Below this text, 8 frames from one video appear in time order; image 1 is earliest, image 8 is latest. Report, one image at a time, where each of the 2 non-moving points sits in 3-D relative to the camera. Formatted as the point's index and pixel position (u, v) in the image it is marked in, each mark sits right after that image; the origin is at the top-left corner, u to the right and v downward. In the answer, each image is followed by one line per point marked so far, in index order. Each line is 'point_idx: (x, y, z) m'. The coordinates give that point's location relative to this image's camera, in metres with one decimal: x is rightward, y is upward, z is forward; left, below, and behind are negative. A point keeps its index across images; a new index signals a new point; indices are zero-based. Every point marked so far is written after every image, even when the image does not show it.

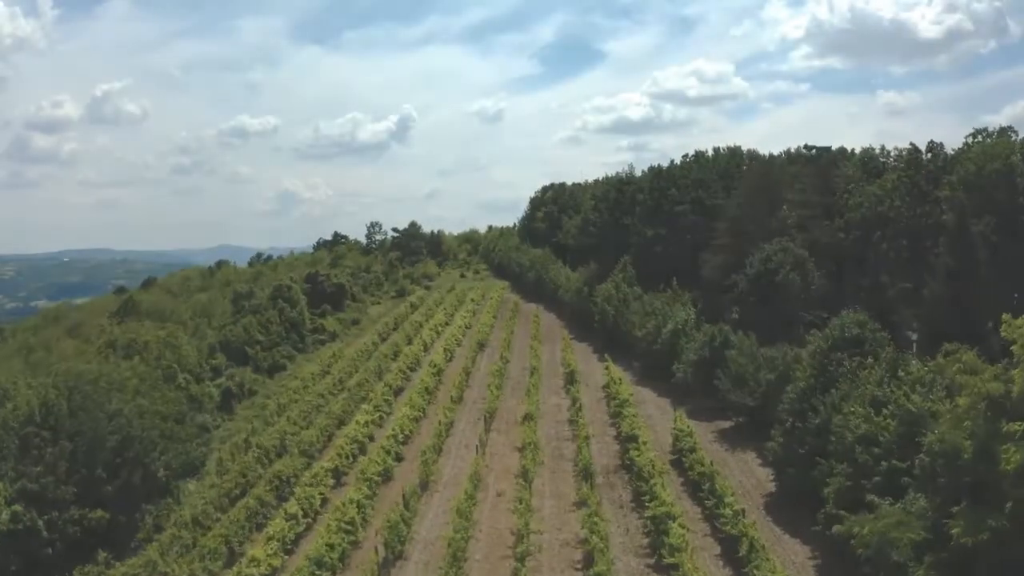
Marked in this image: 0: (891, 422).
0: (+5.6, -2.0, +16.3) m
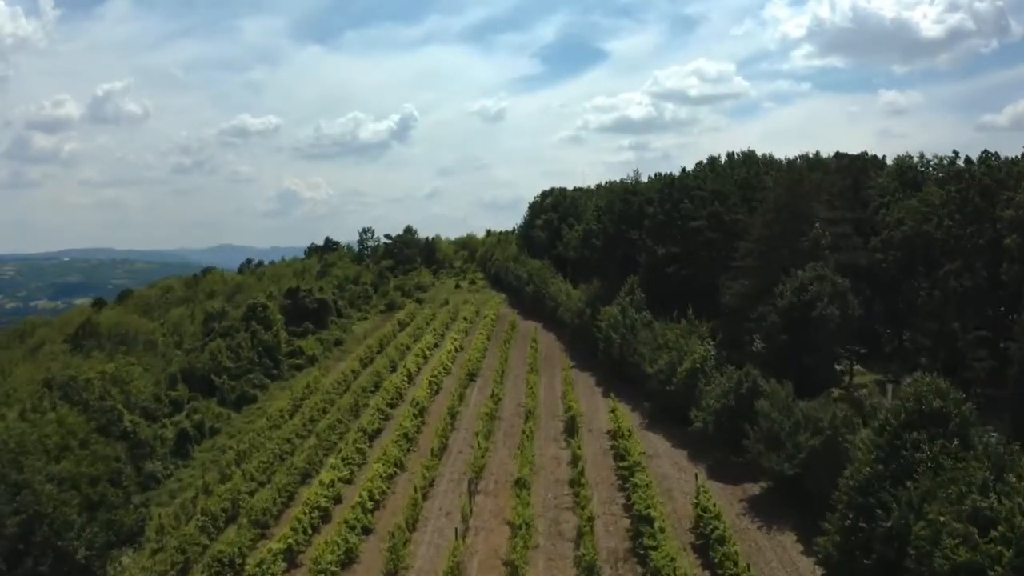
0: (+5.4, -2.8, +12.0) m
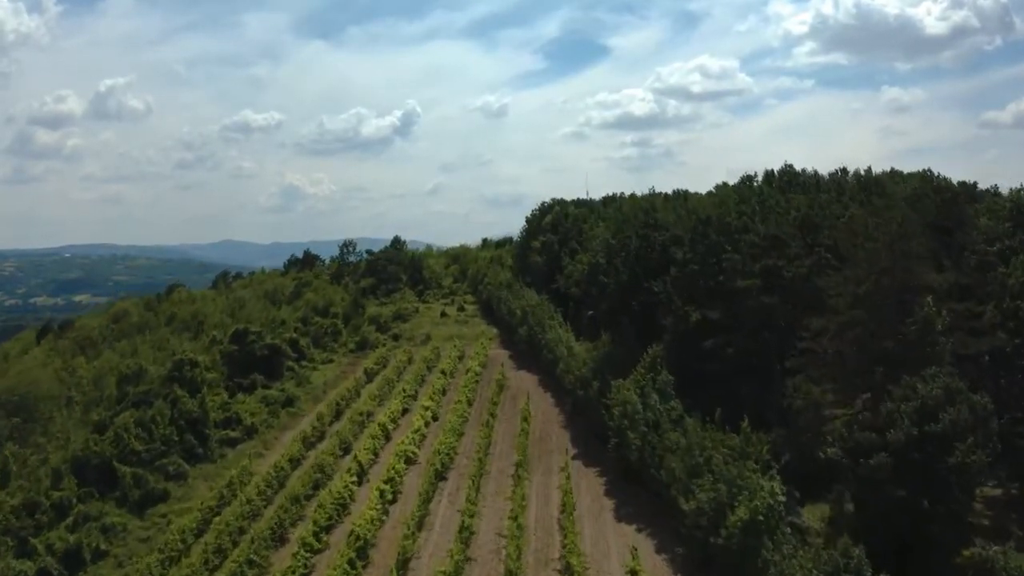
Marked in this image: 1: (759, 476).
0: (+4.9, -4.8, +3.1) m
1: (+4.4, -3.3, +19.6) m
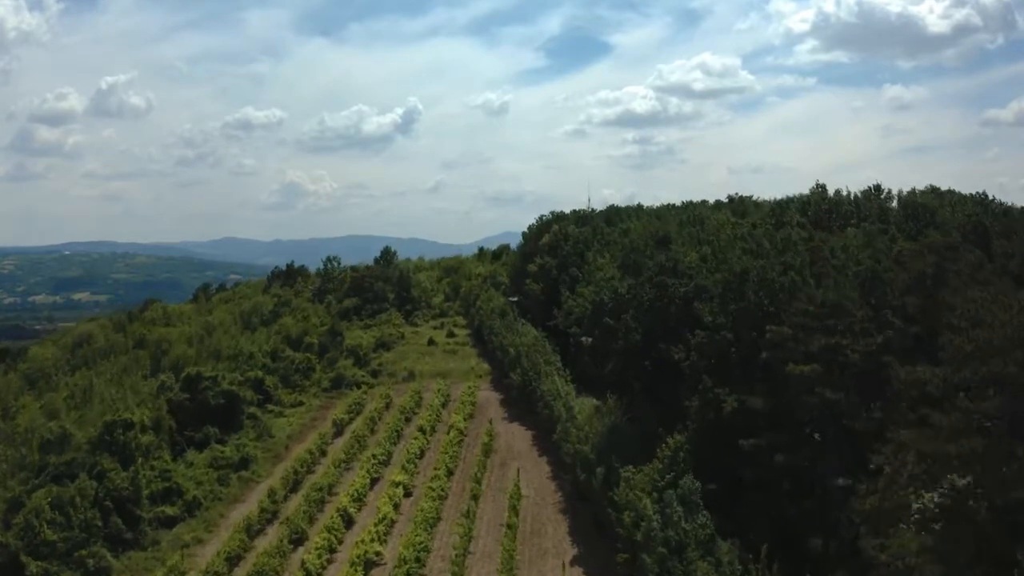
0: (+4.5, -6.3, -2.6) m
1: (+4.1, -4.8, +13.9) m
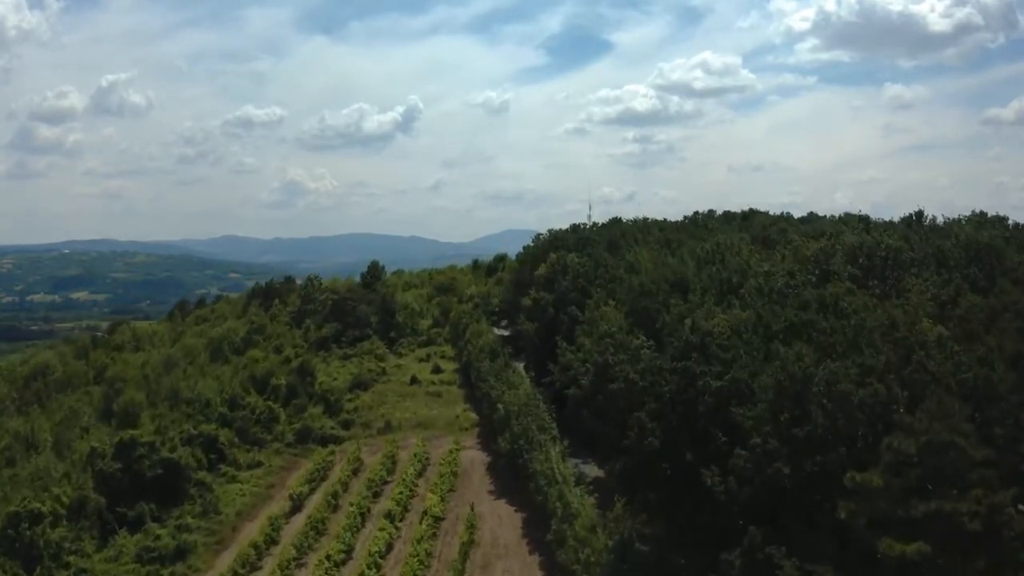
0: (+4.1, -7.9, -8.4) m
1: (+3.7, -6.4, +8.1) m
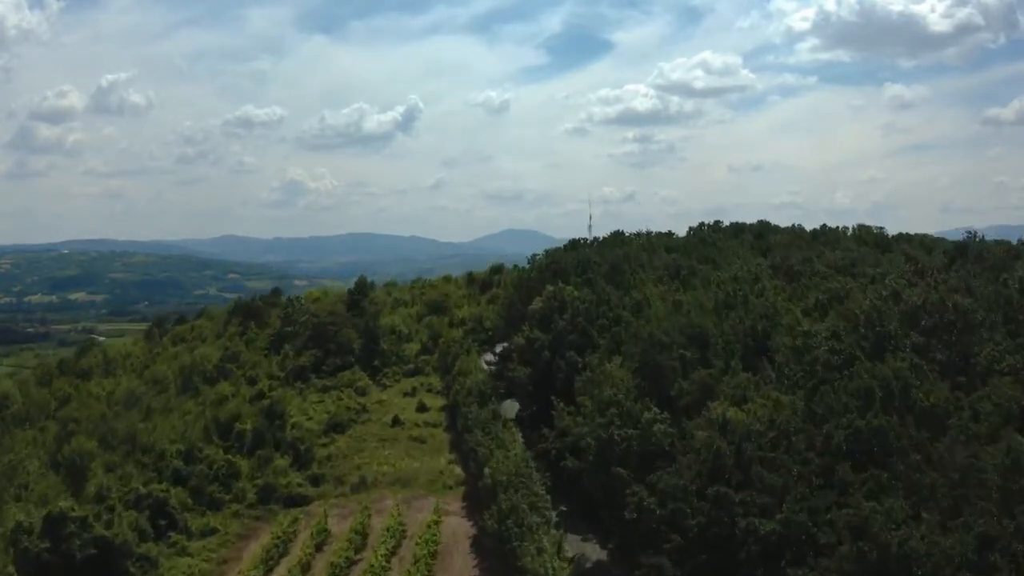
0: (+3.8, -9.3, -13.4) m
1: (+3.3, -7.8, +3.2) m
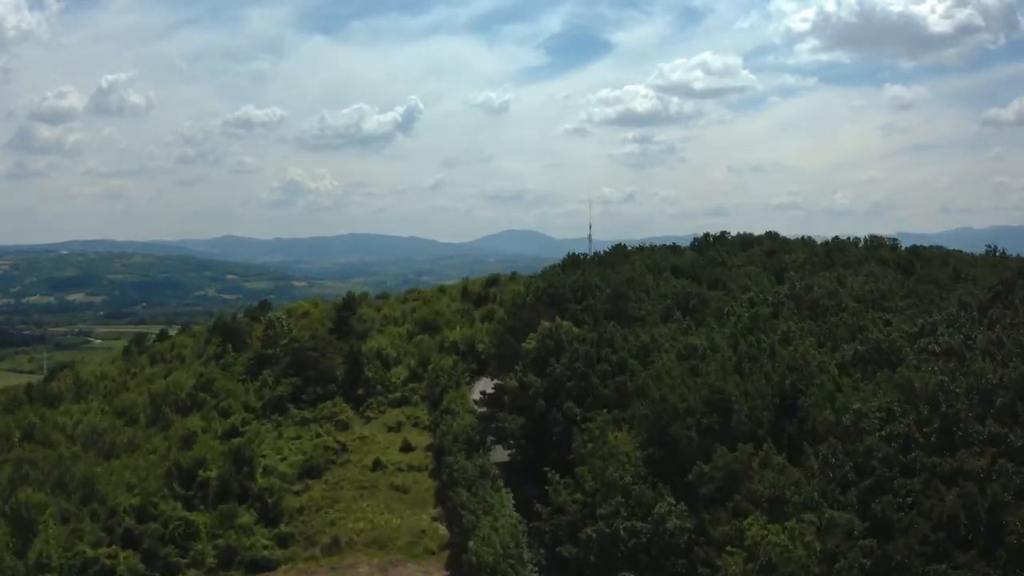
0: (+3.5, -10.5, -17.5) m
1: (+3.1, -9.0, -1.0) m
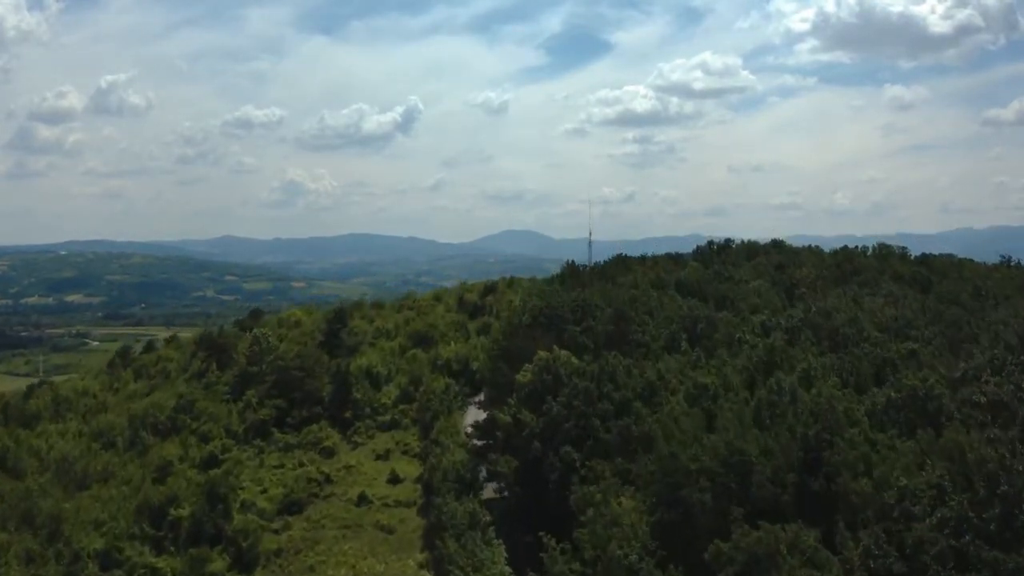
0: (+3.3, -11.3, -20.3) m
1: (+2.9, -9.8, -3.8) m
